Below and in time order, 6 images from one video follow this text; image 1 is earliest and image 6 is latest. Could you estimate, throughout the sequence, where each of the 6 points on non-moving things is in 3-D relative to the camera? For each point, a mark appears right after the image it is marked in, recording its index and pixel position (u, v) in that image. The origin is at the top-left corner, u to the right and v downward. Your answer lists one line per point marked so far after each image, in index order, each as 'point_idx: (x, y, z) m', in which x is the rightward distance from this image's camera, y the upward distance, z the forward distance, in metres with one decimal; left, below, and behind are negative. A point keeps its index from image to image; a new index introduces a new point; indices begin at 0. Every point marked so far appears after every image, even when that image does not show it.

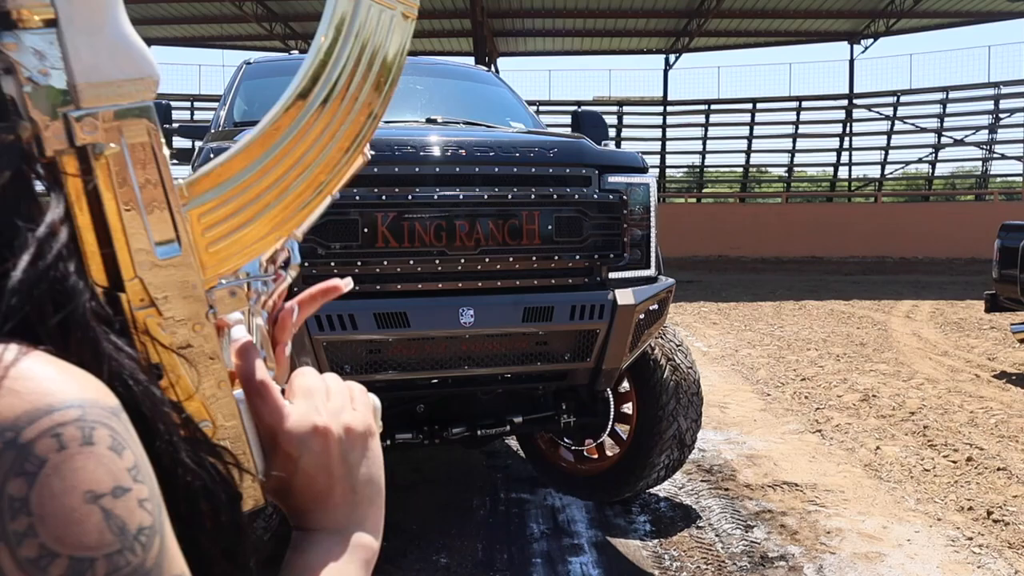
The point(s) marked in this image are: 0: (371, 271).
0: (-0.5, +0.1, +3.0) m
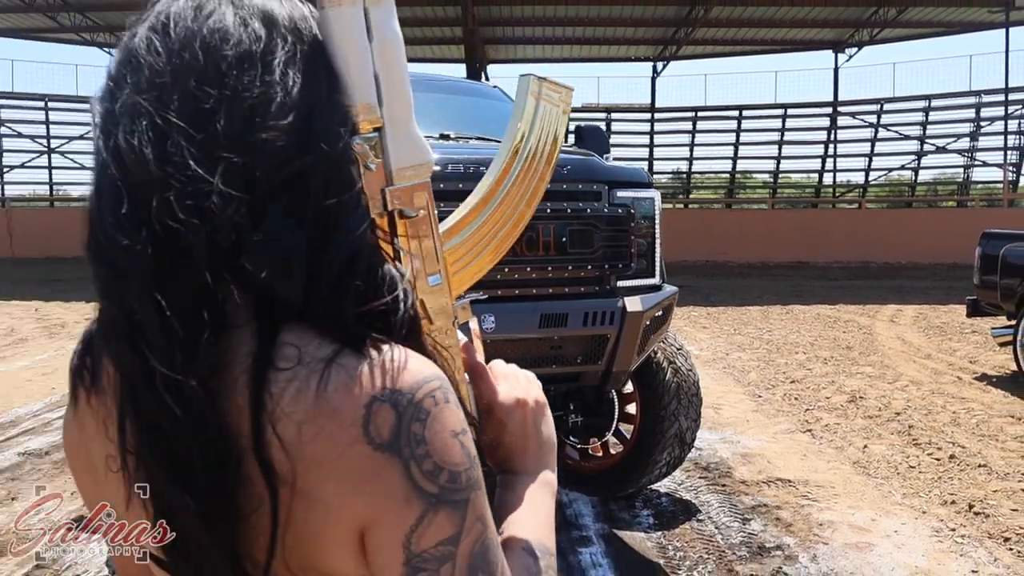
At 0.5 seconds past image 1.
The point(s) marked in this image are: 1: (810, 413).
0: (-0.4, 0.0, +3.2) m
1: (+2.2, -0.9, +6.5) m
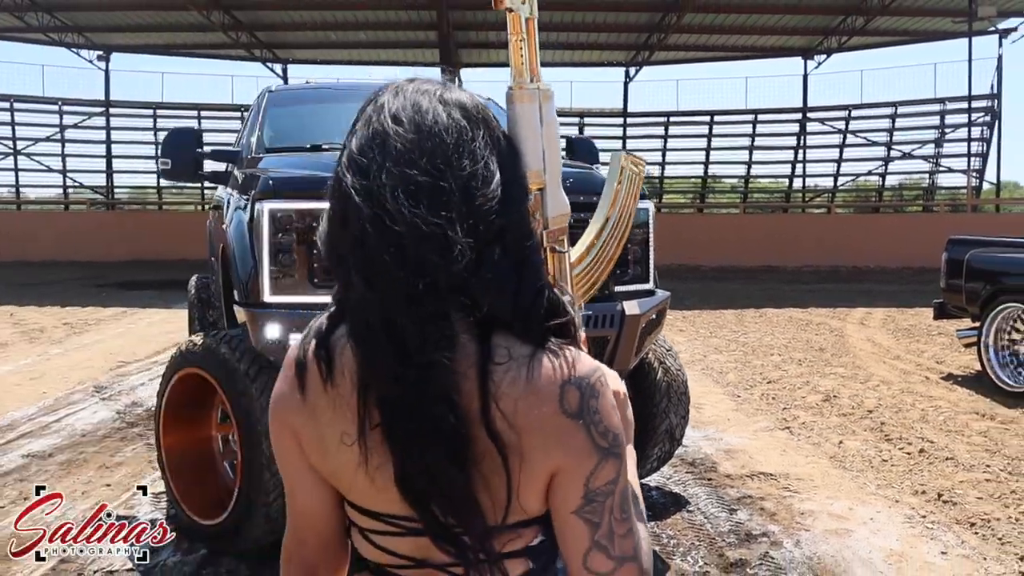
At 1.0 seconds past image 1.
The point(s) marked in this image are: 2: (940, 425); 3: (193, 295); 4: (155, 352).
0: (-0.4, 0.0, +3.4) m
1: (+2.2, -1.0, +6.8) m
2: (+3.0, -1.0, +6.1) m
3: (-2.8, -0.1, +7.7) m
4: (-4.1, -0.7, +10.0) m
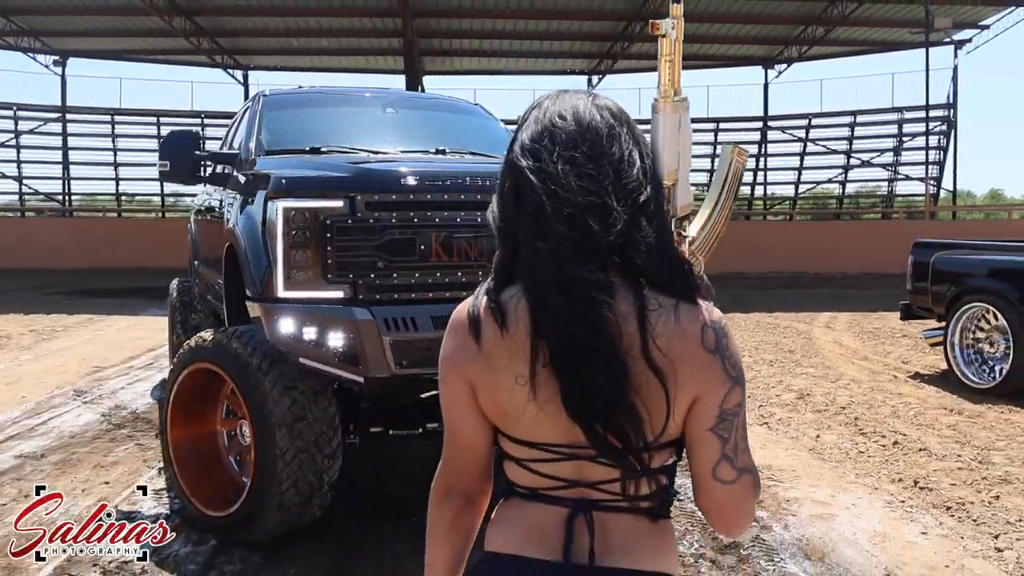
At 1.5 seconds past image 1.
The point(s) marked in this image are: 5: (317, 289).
0: (-0.3, 0.0, +3.5) m
1: (+2.0, -1.0, +7.0) m
2: (+2.9, -1.0, +6.4) m
3: (-3.0, -0.1, +7.7) m
4: (-4.4, -0.8, +9.9) m
5: (-0.8, 0.0, +3.5) m
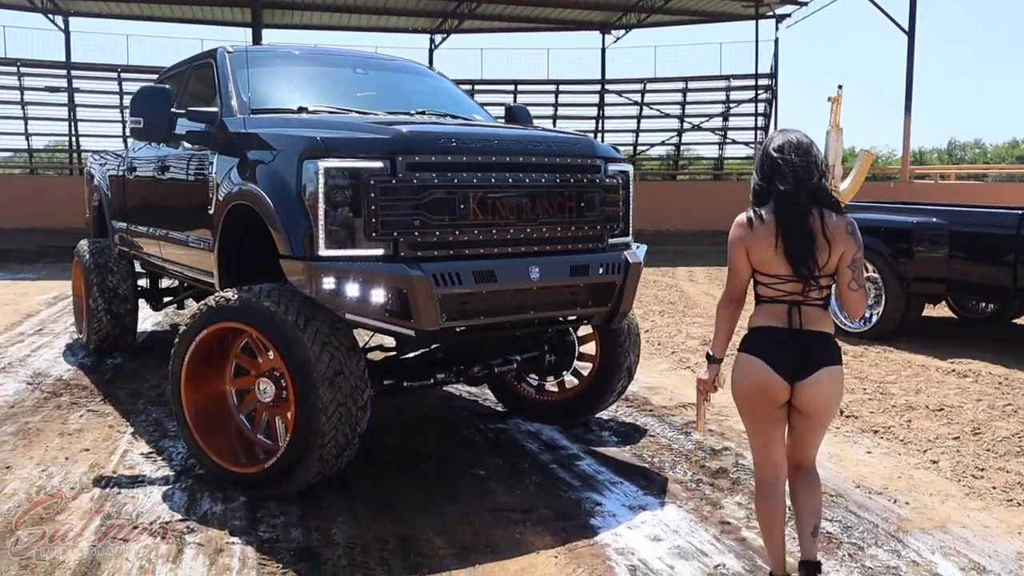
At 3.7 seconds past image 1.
0: (-0.2, +0.2, +3.8) m
1: (+1.5, -0.6, +7.7) m
2: (+2.5, -0.6, +7.2) m
3: (-3.6, +0.2, +7.4) m
4: (-5.4, -0.4, +9.3) m
5: (-0.6, +0.2, +3.6) m
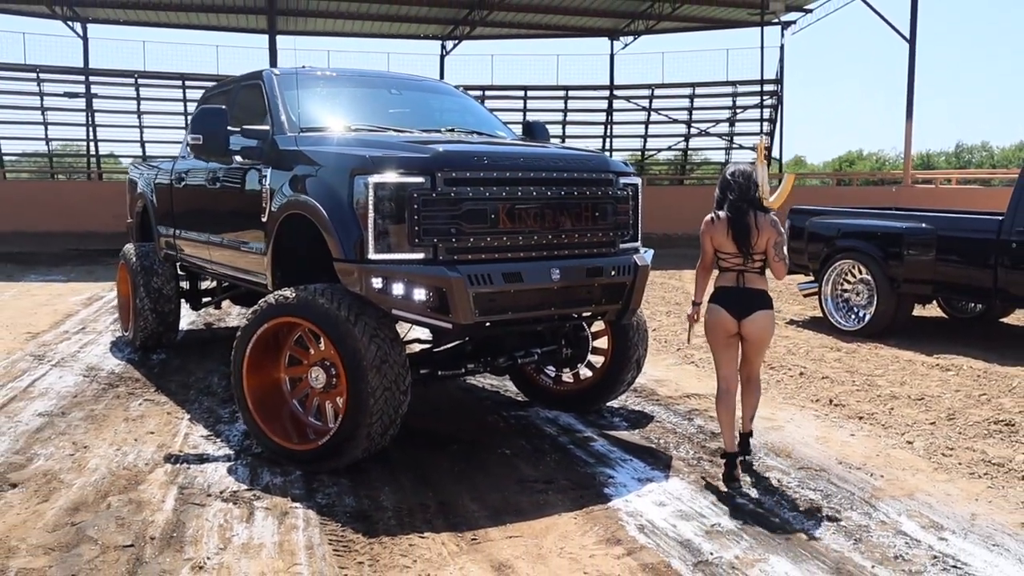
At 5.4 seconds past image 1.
0: (-0.1, +0.2, +4.3) m
1: (+1.6, -0.6, +8.2) m
2: (+2.6, -0.6, +7.8) m
3: (-3.5, +0.2, +8.0) m
4: (-5.2, -0.4, +9.9) m
5: (-0.5, +0.2, +4.2) m
